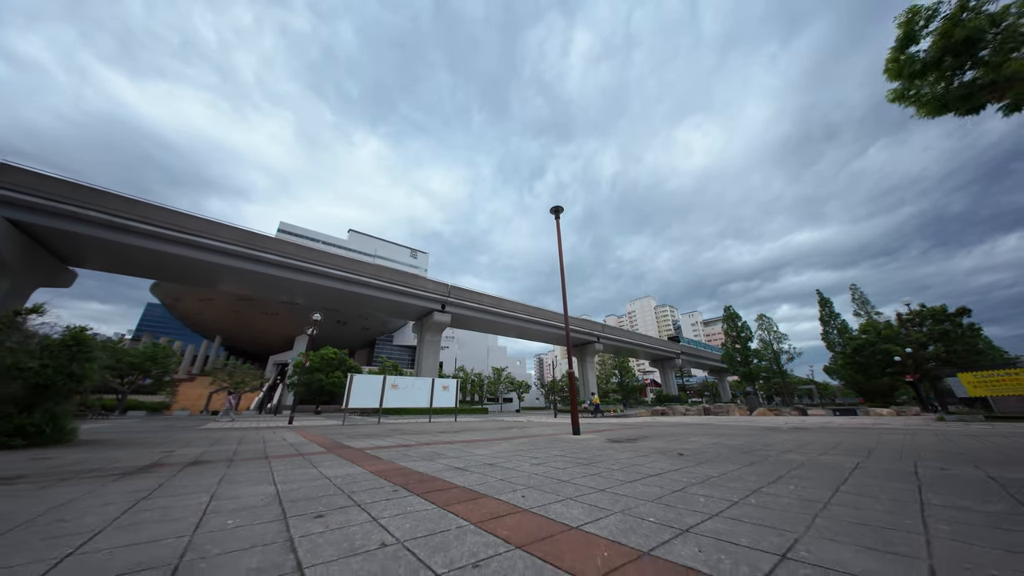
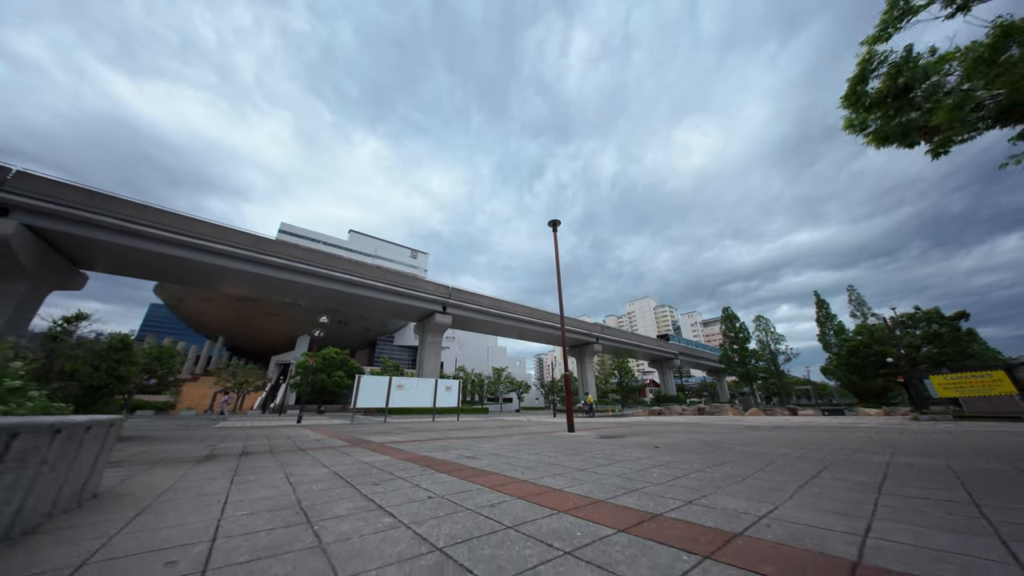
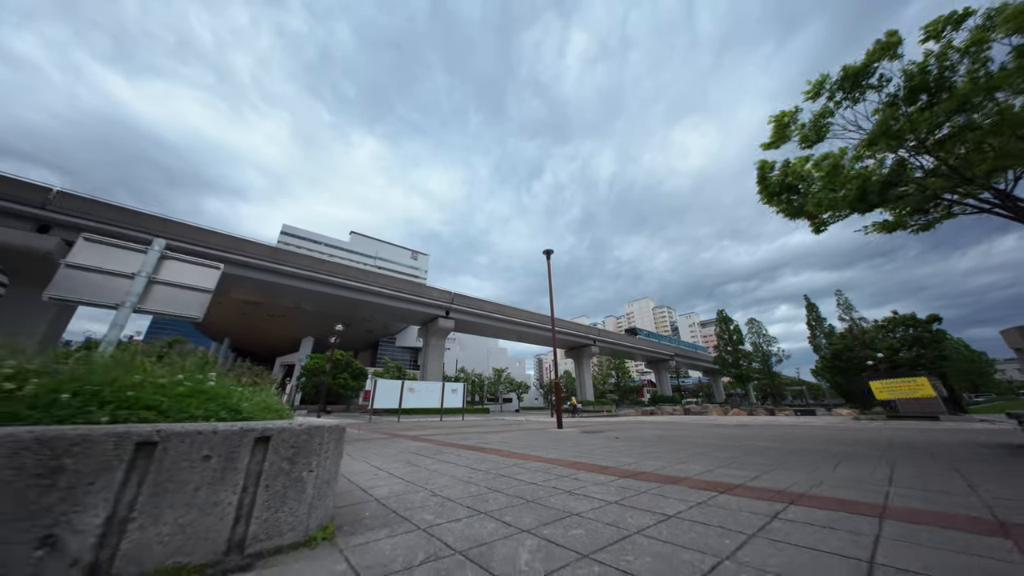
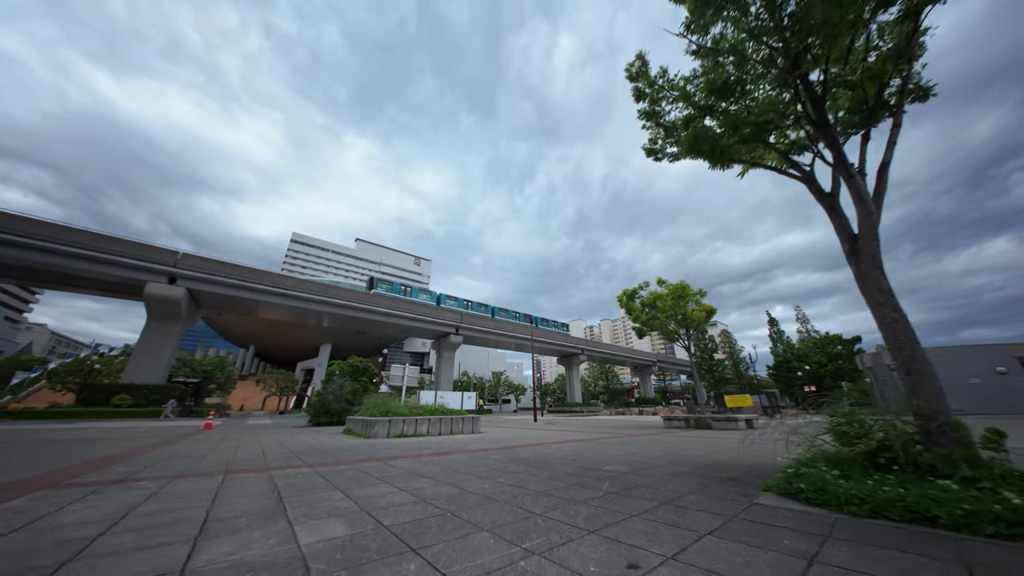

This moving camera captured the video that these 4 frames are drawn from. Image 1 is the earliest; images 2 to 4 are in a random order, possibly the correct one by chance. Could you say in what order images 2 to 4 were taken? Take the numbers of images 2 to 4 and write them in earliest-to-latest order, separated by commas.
2, 3, 4
